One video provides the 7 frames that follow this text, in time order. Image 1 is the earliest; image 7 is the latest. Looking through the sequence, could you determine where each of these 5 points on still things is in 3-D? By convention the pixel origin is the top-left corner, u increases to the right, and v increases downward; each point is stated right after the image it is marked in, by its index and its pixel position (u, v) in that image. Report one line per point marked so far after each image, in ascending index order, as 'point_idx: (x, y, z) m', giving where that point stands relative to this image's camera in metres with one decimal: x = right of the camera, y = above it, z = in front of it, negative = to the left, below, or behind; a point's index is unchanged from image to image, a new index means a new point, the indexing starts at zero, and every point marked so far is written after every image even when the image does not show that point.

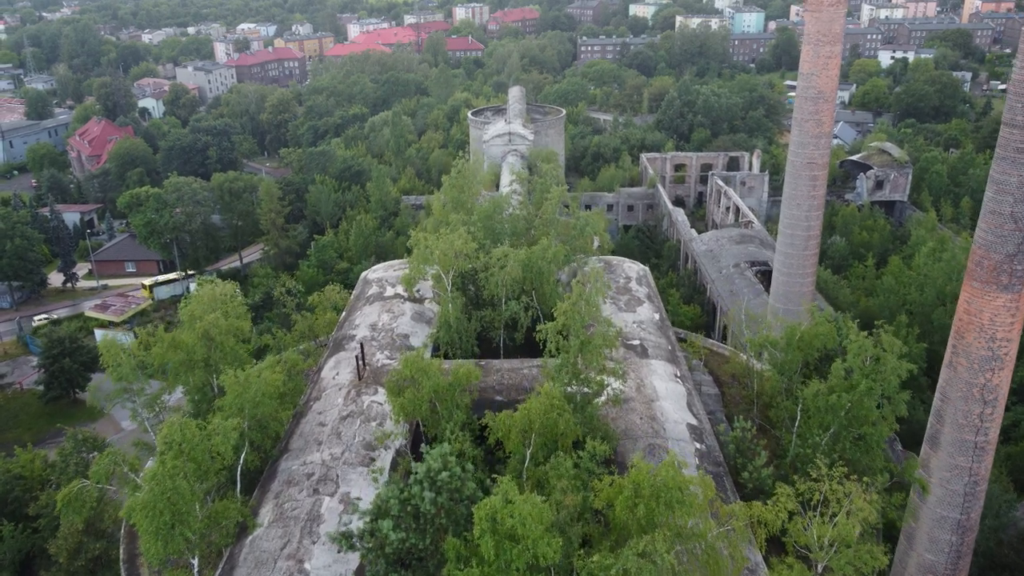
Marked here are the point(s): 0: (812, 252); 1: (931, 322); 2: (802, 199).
0: (+6.0, +0.7, +14.3) m
1: (+10.8, -0.8, +18.3) m
2: (+5.7, +1.8, +14.0) m
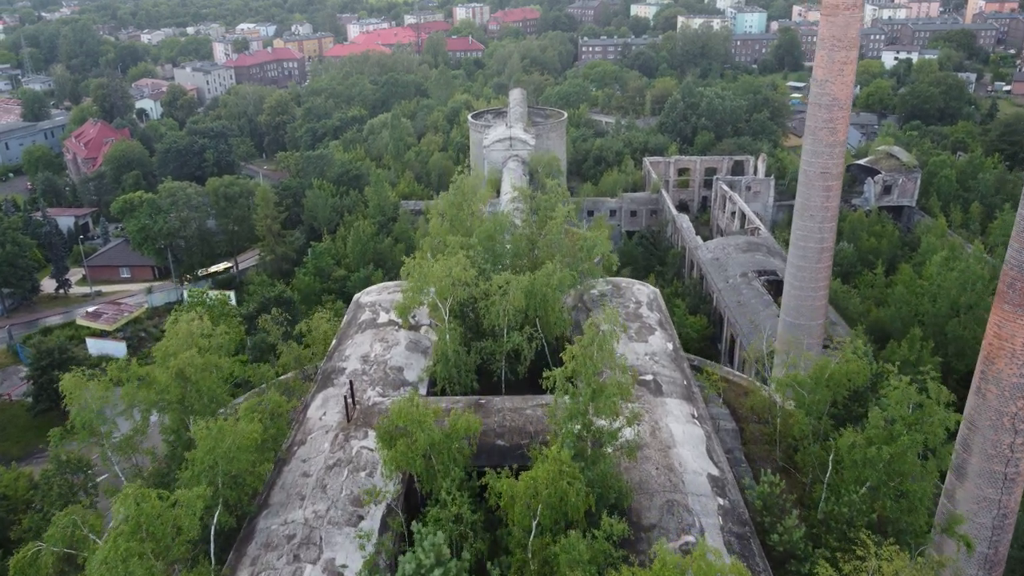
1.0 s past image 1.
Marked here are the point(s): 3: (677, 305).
0: (+6.0, +0.4, +13.7) m
1: (+10.8, -1.1, +17.8) m
2: (+5.7, +1.5, +13.4) m
3: (+4.6, -0.5, +20.0) m
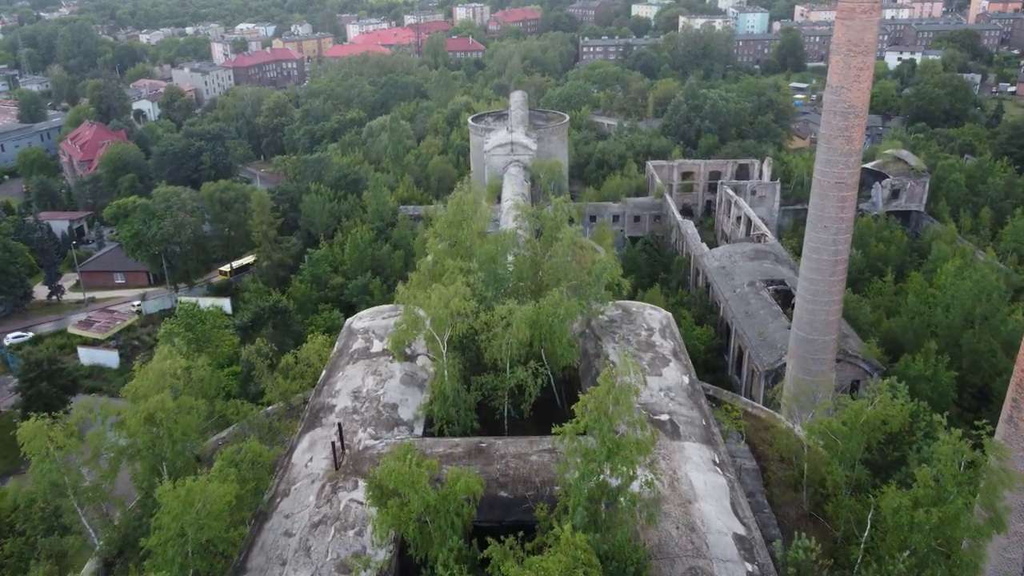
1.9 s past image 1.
0: (+6.1, +0.2, +13.2) m
1: (+10.8, -1.4, +17.2) m
2: (+5.7, +1.2, +12.9) m
3: (+4.7, -0.8, +19.5) m
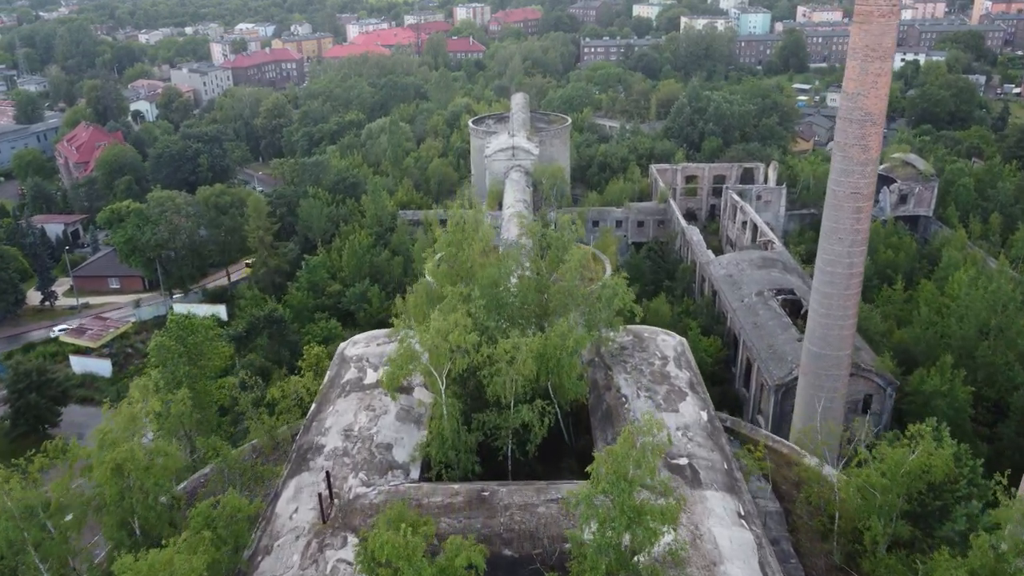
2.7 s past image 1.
0: (+6.1, -0.1, +12.7) m
1: (+10.9, -1.6, +16.7) m
2: (+5.8, +1.0, +12.4) m
3: (+4.7, -1.0, +19.0) m
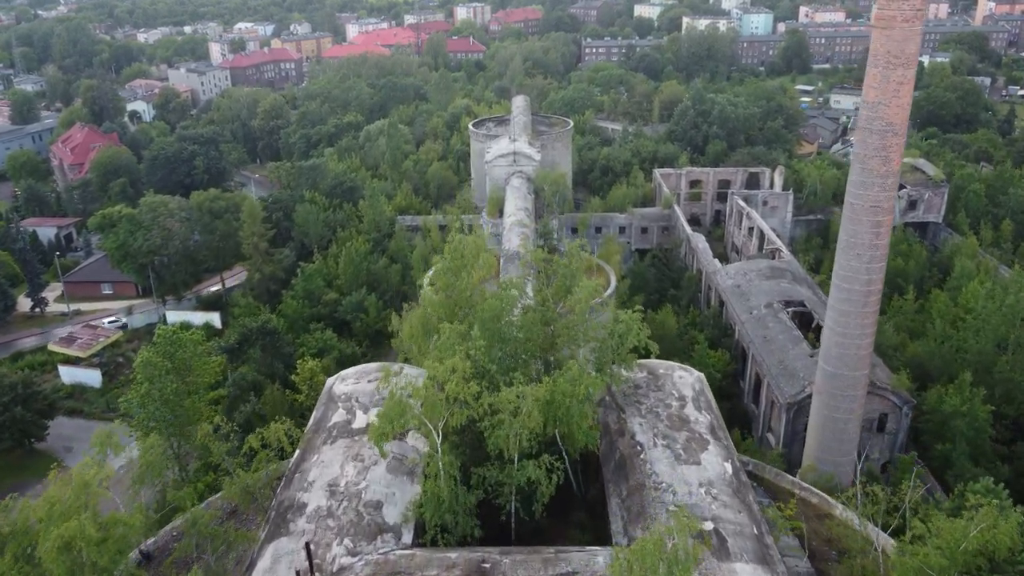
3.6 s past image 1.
0: (+6.1, -0.4, +12.1) m
1: (+10.9, -1.9, +16.1) m
2: (+5.8, +0.7, +11.8) m
3: (+4.7, -1.3, +18.4) m
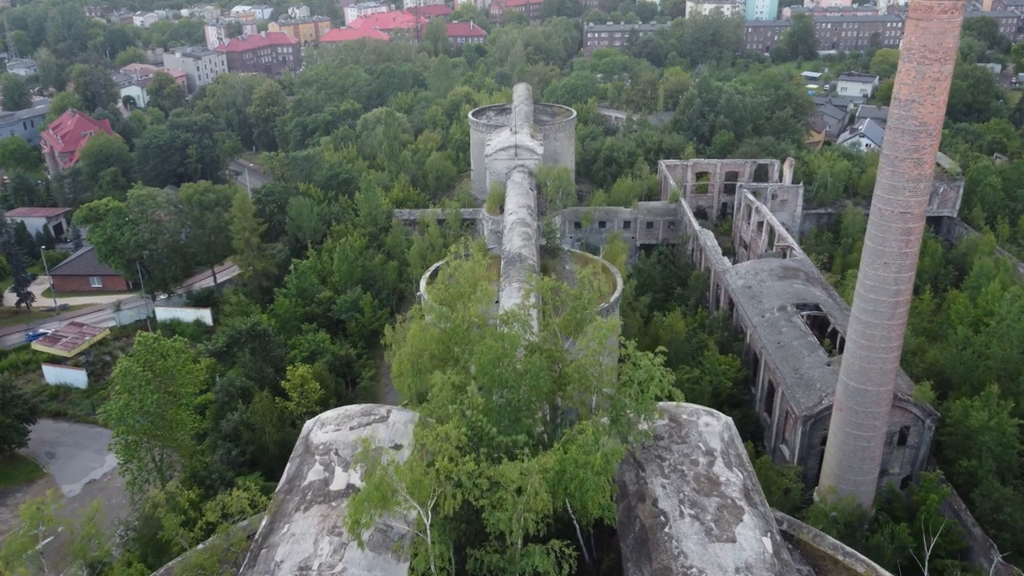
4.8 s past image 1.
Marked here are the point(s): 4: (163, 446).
0: (+6.2, -0.6, +11.3) m
1: (+10.9, -2.0, +15.4) m
2: (+5.8, +0.5, +11.0) m
3: (+4.7, -1.3, +17.6) m
4: (-6.8, -3.1, +13.8) m
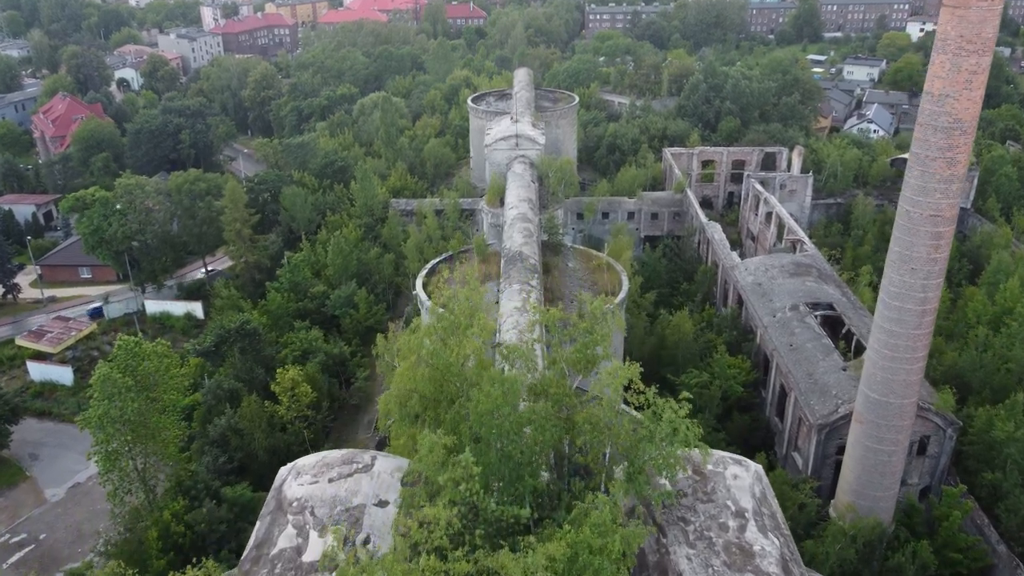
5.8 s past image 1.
0: (+6.2, -0.7, +10.6) m
1: (+10.9, -2.1, +14.7) m
2: (+5.9, +0.4, +10.2) m
3: (+4.8, -1.3, +16.9) m
4: (-6.8, -3.1, +13.1) m
